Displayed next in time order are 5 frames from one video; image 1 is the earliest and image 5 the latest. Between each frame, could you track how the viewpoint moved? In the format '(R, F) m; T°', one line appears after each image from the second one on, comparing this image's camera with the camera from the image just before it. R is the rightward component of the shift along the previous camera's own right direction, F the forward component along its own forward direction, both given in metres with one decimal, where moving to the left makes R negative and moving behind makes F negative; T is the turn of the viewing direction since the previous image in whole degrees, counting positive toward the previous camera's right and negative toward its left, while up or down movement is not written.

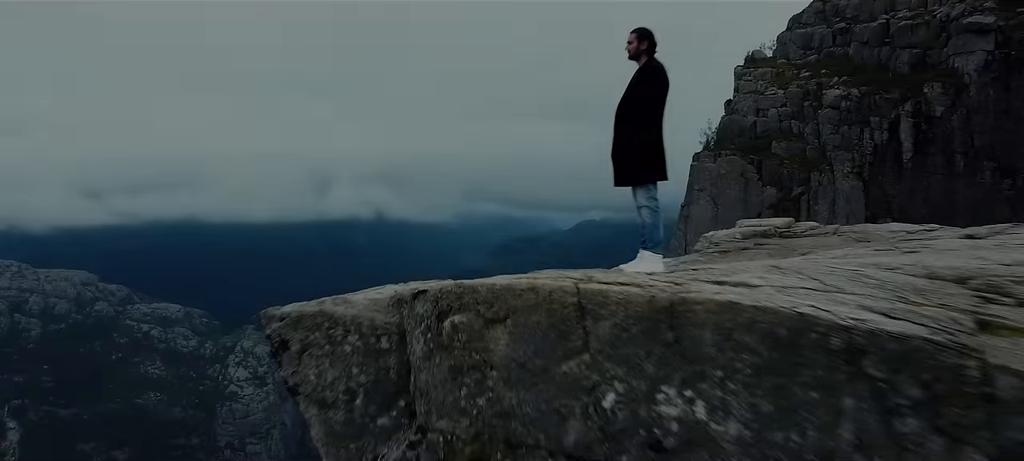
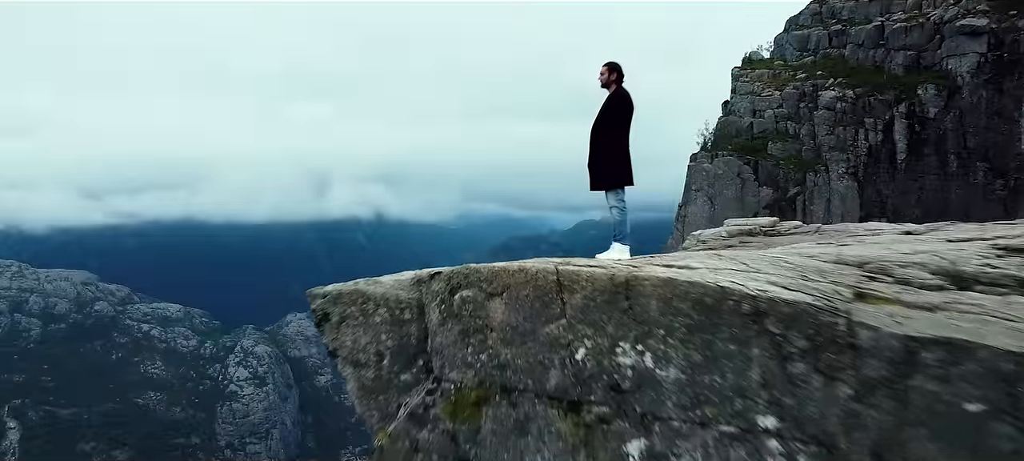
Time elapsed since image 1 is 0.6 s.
(0.0, -0.5) m; 0°
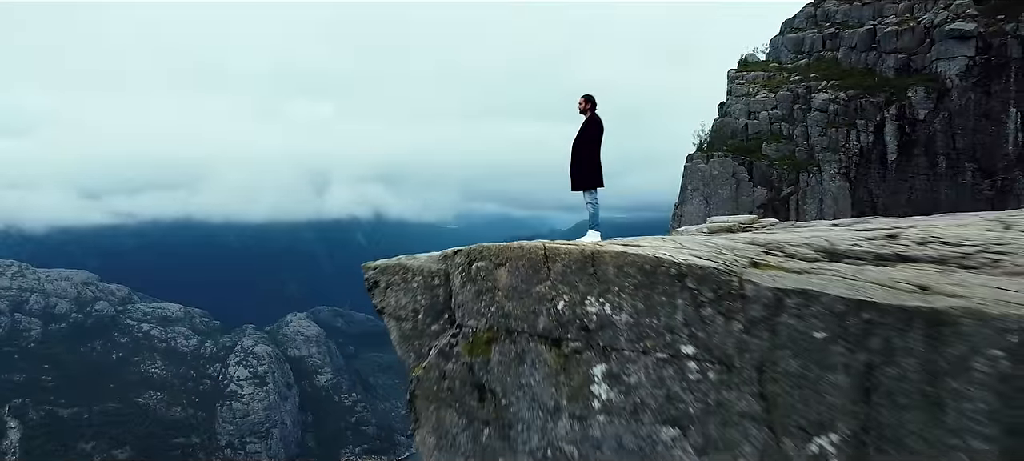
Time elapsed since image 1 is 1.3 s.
(0.0, -0.8) m; 0°
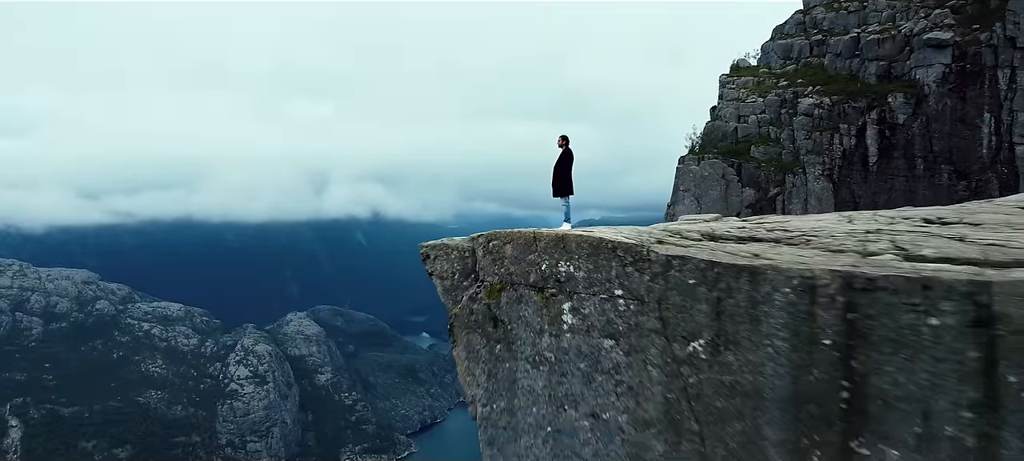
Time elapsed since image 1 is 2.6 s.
(0.0, -1.8) m; 0°
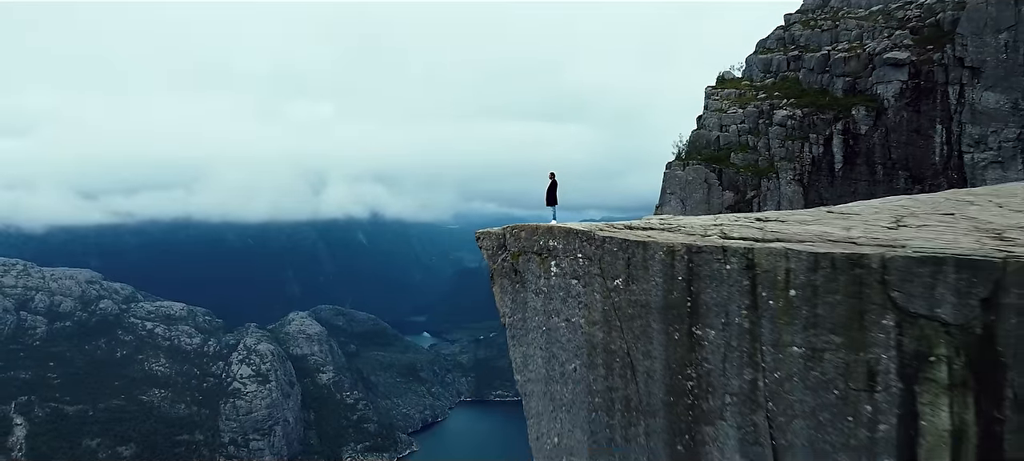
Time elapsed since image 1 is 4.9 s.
(-0.2, -4.2) m; 0°
